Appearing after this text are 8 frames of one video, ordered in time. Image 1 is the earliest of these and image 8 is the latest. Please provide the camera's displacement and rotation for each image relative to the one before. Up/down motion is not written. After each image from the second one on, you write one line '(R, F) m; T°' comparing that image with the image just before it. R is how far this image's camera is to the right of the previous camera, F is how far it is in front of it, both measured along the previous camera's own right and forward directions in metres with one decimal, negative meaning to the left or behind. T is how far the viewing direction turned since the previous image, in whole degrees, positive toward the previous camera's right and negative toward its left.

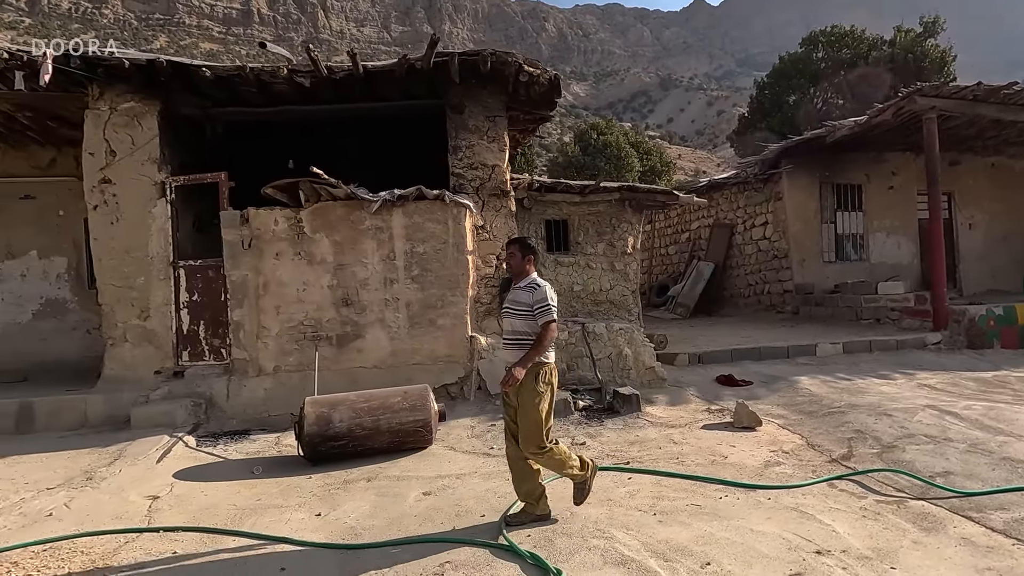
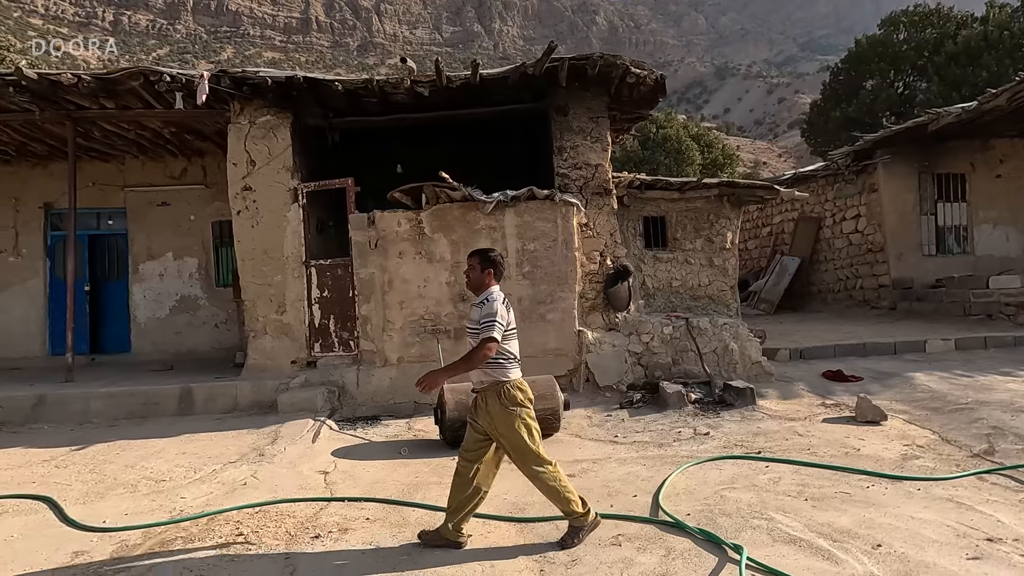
(-0.7, -0.3) m; -5°
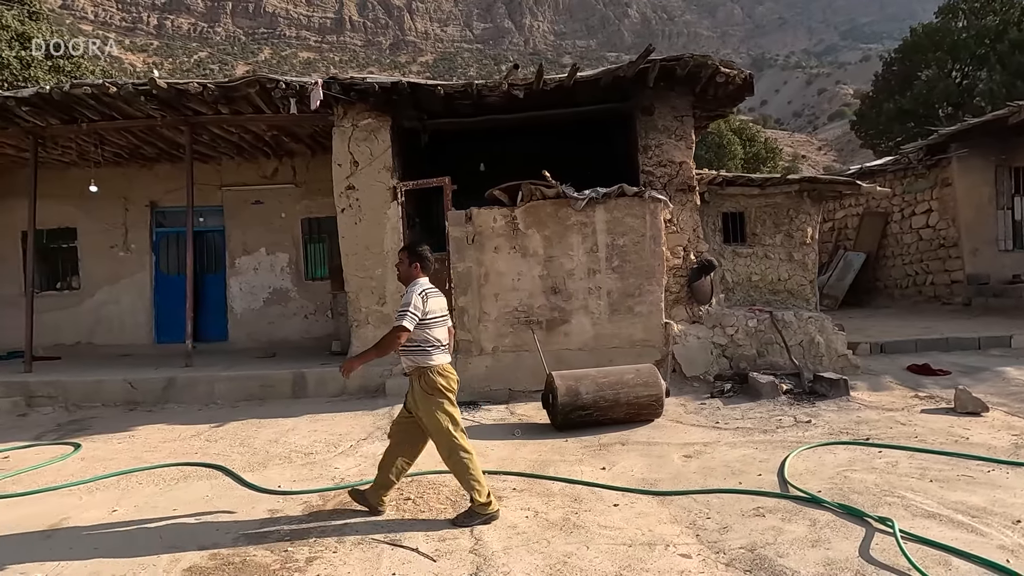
(-0.7, -0.3) m; -3°
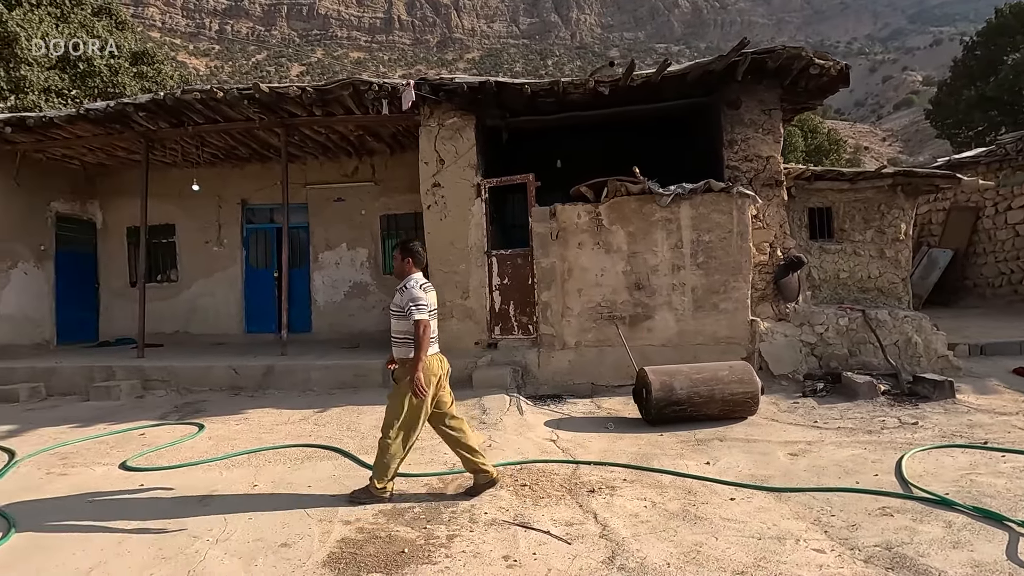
(-0.5, -0.1) m; -5°
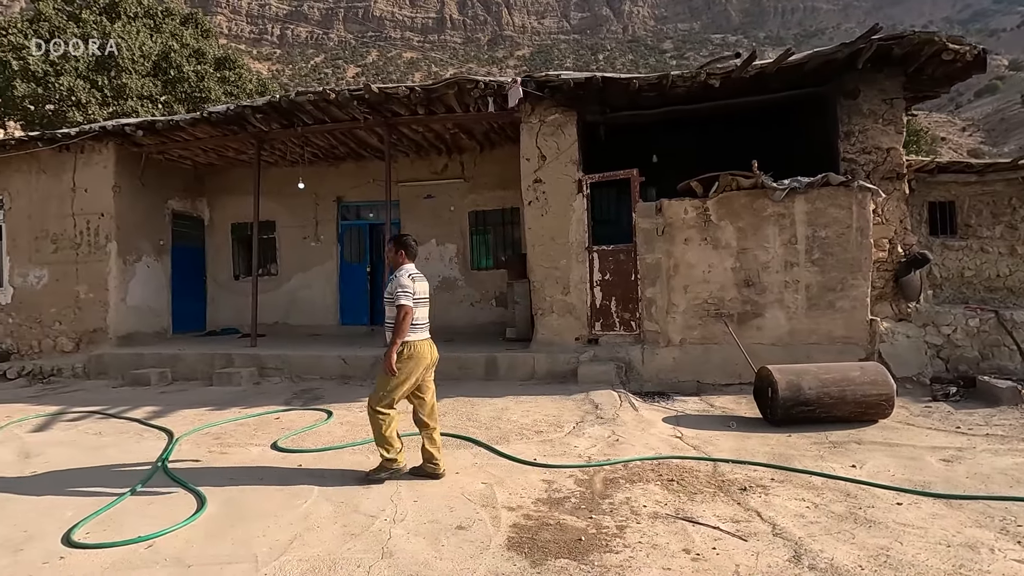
(-0.7, -0.1) m; -5°
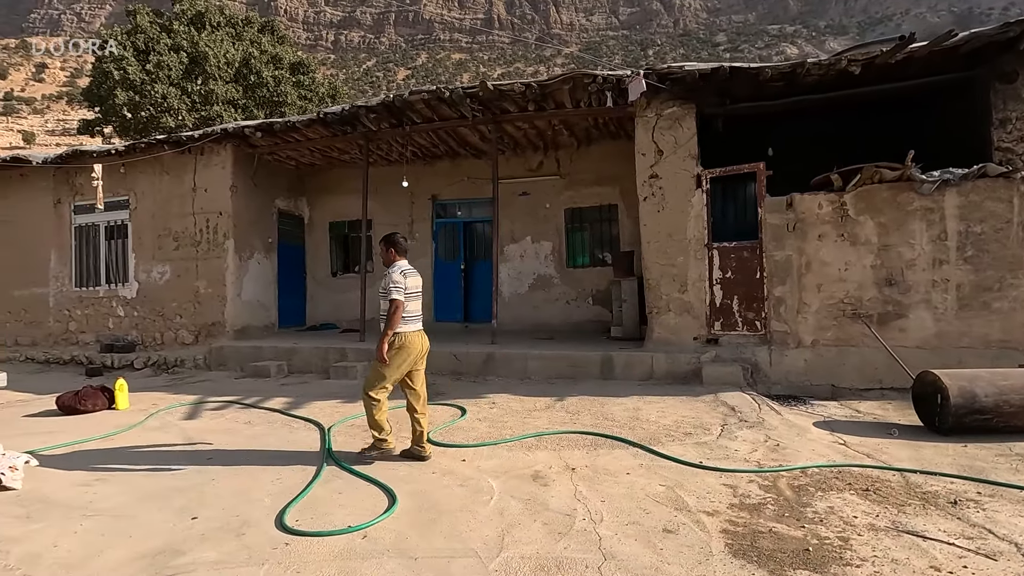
(-0.9, 0.0) m; -5°
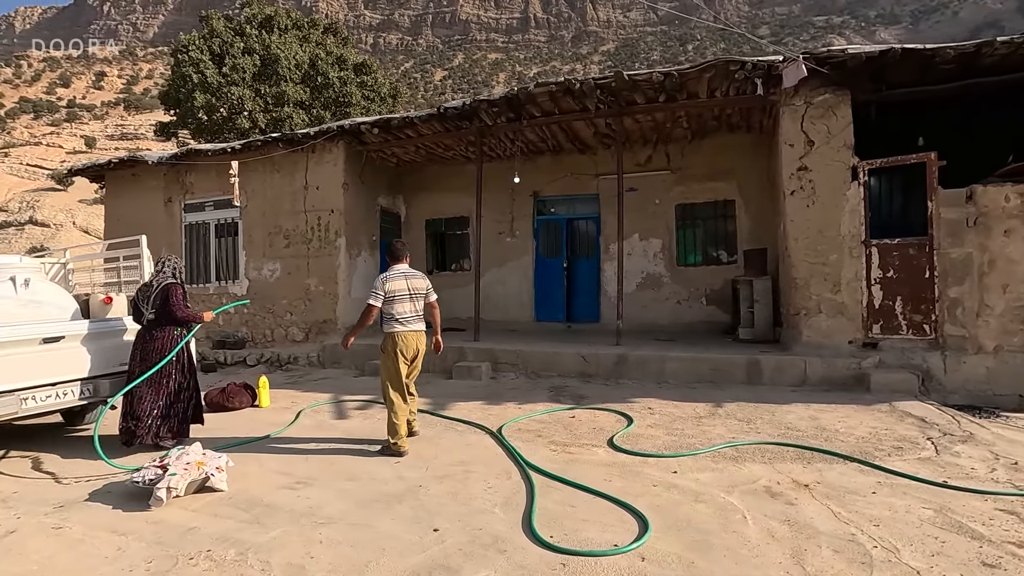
(-1.3, +0.2) m; -4°
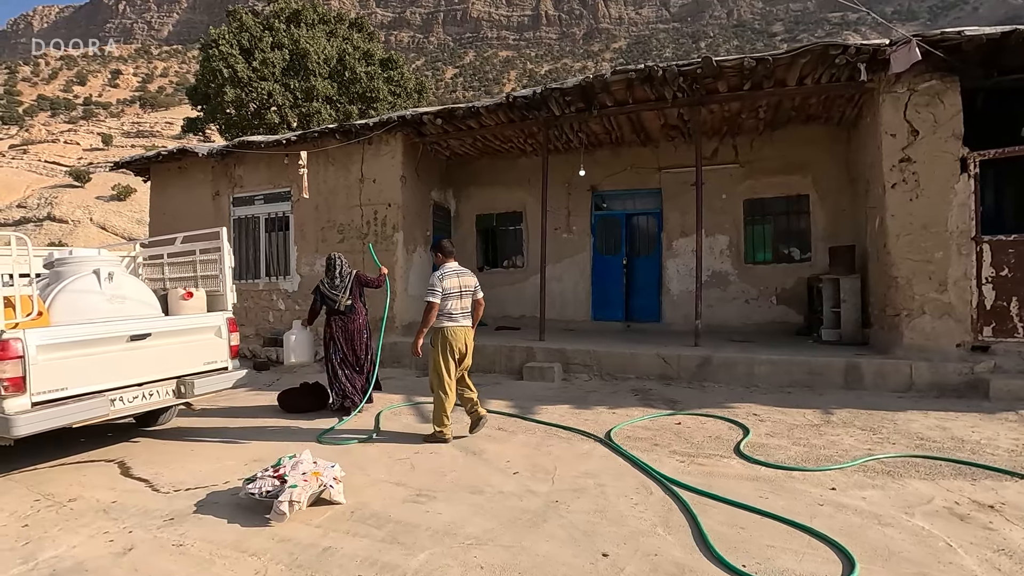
(-0.8, +0.3) m; -1°
